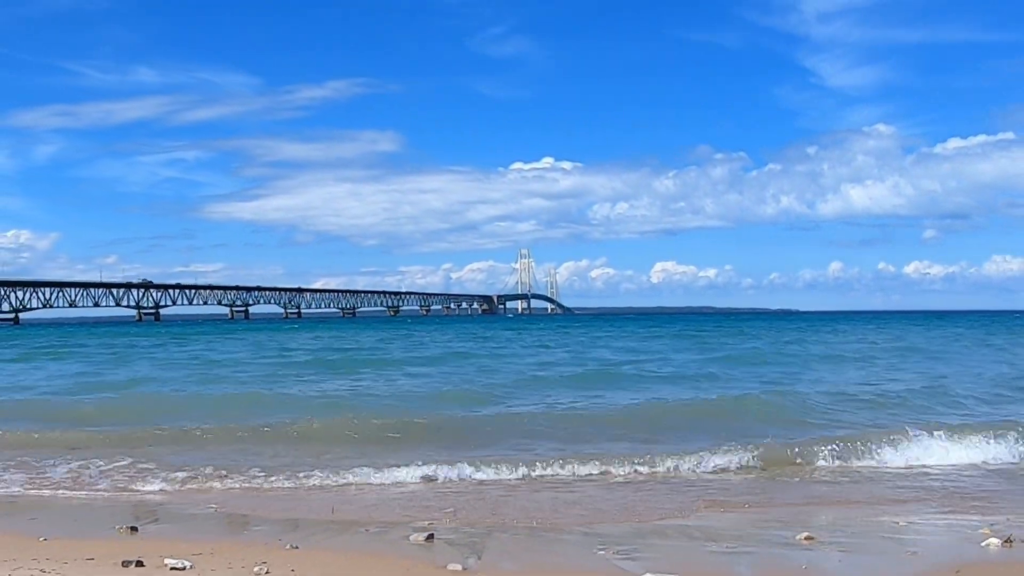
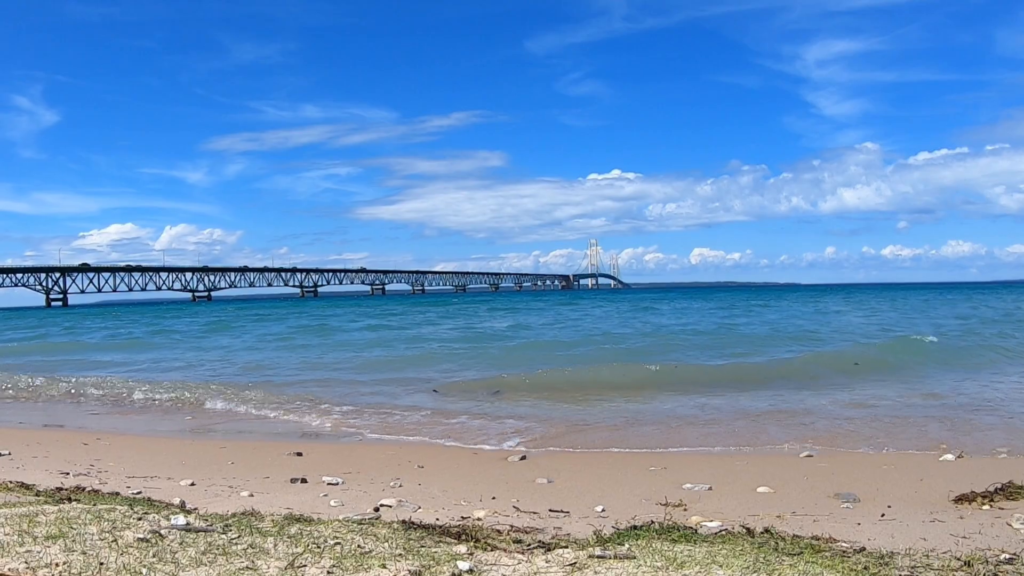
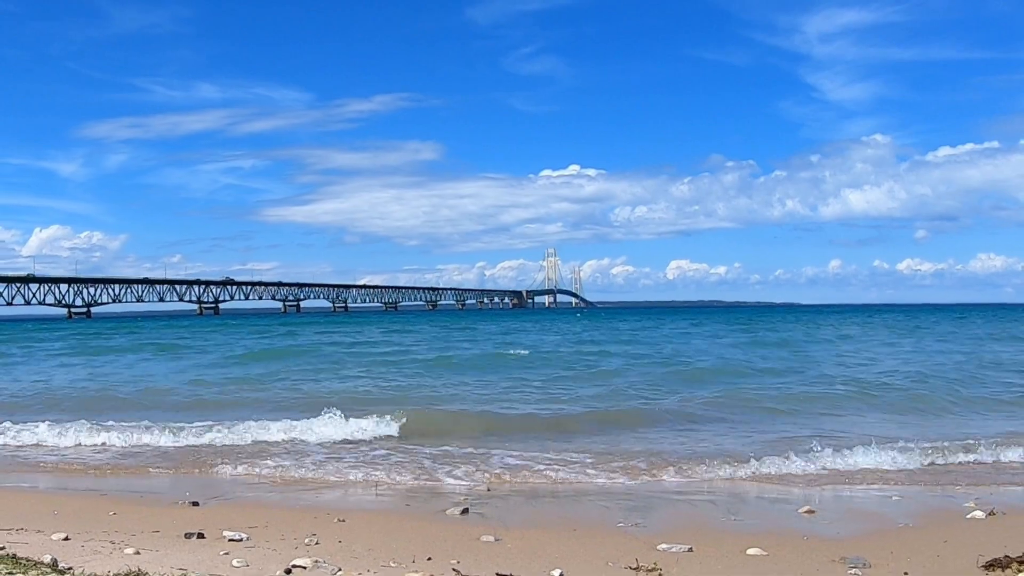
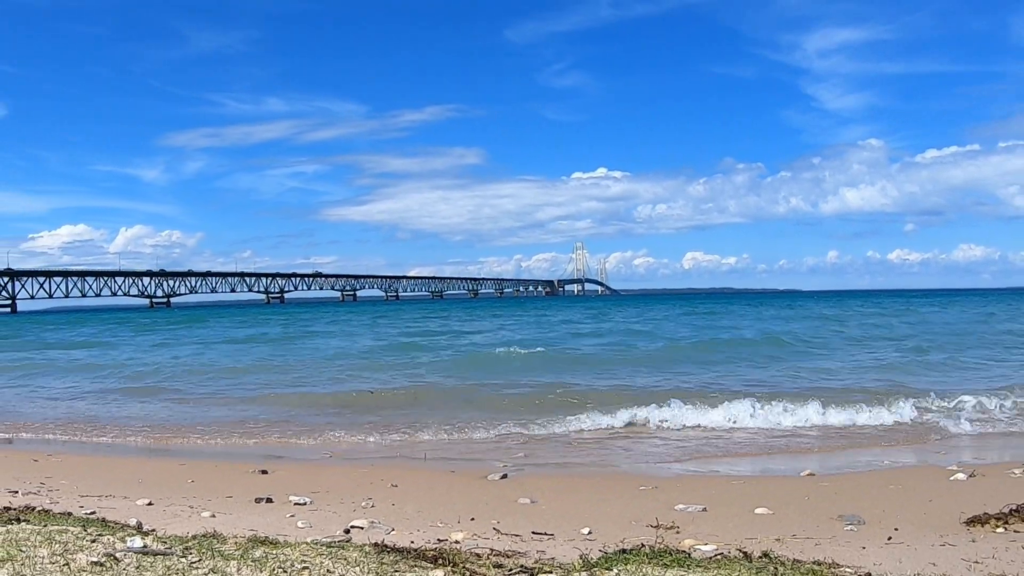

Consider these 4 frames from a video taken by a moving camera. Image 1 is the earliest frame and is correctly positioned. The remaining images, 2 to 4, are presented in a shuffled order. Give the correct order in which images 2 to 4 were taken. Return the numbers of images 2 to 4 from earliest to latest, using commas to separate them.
3, 4, 2
